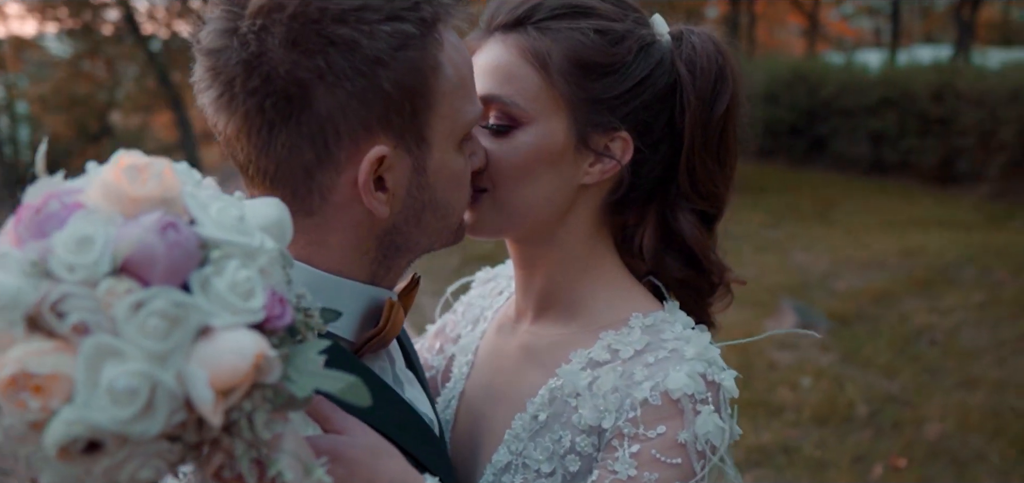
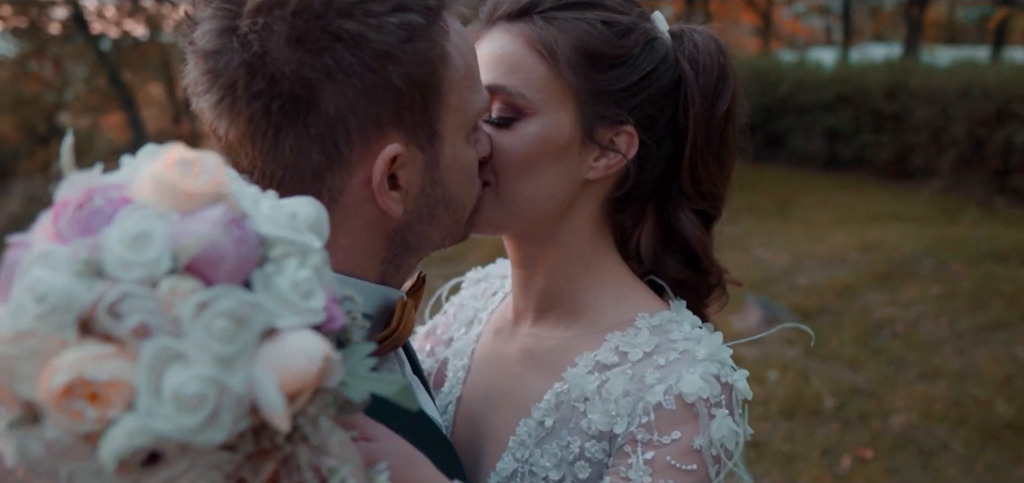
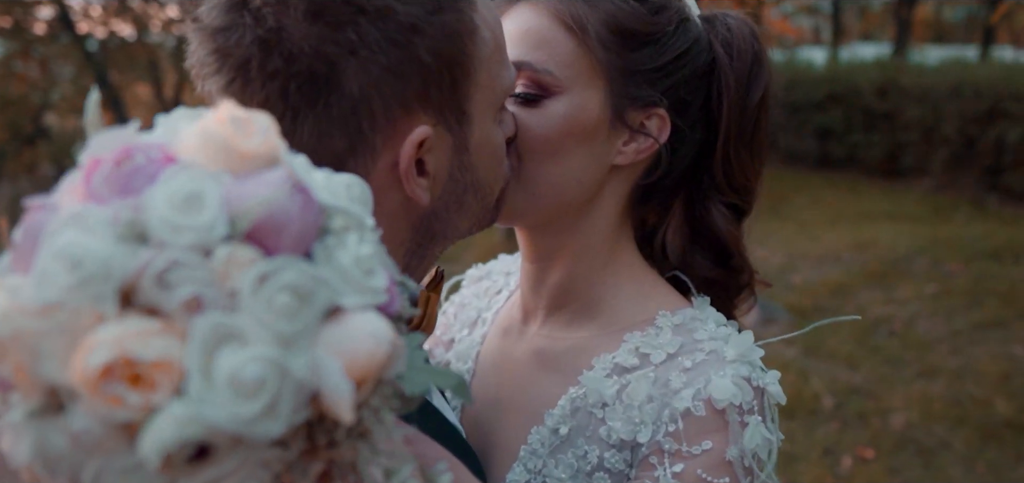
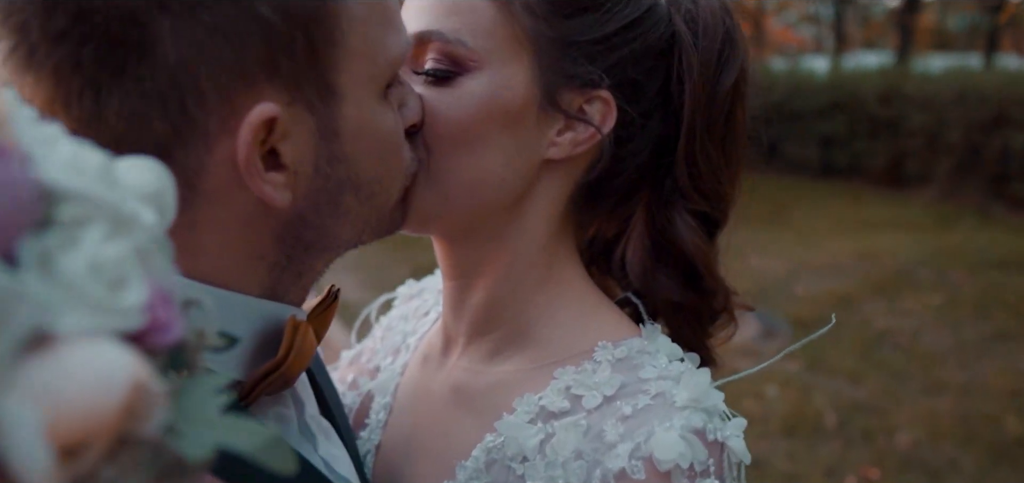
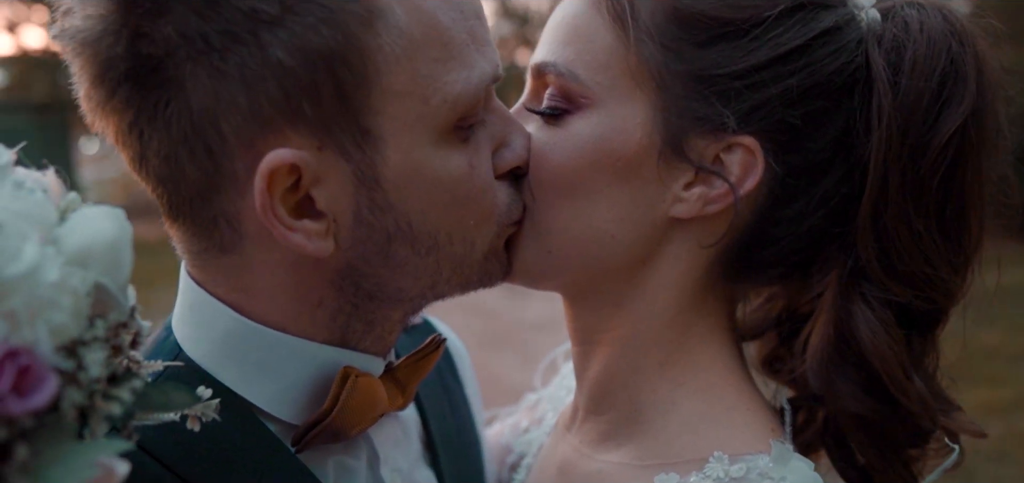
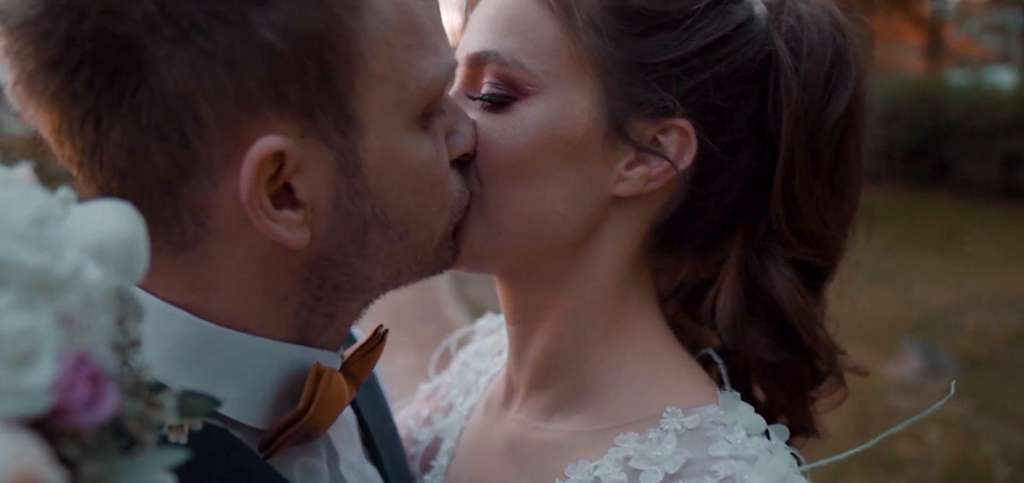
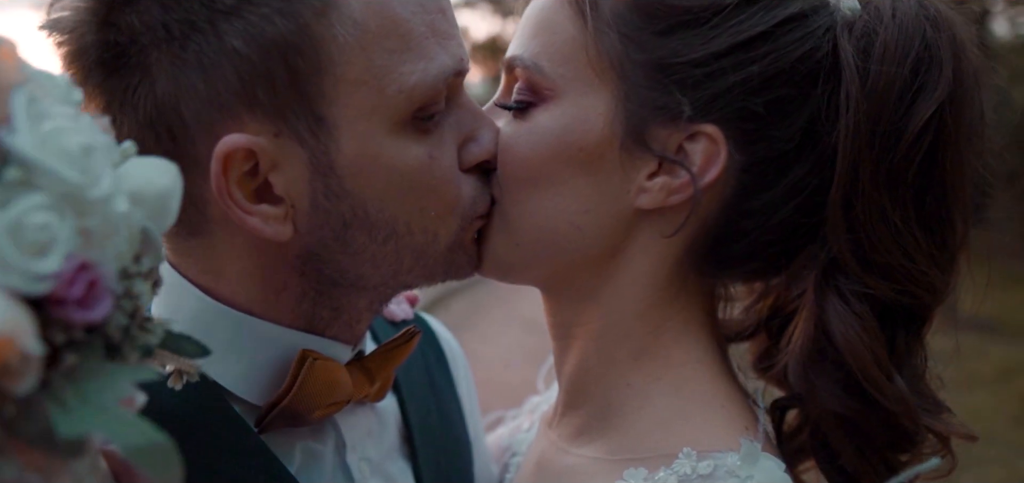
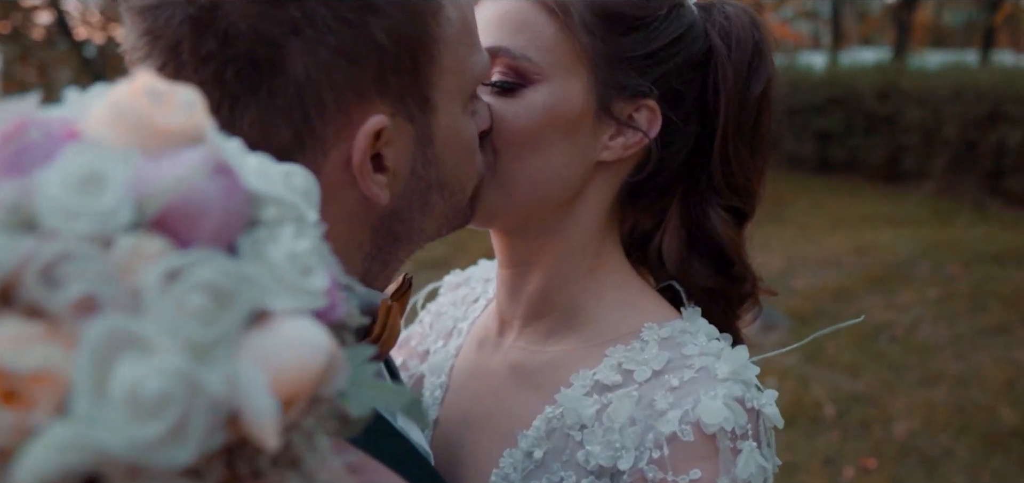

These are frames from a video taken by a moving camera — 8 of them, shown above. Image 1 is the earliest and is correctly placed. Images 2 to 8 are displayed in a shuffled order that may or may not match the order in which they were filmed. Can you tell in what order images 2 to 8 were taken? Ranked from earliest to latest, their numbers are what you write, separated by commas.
2, 3, 8, 4, 6, 5, 7
